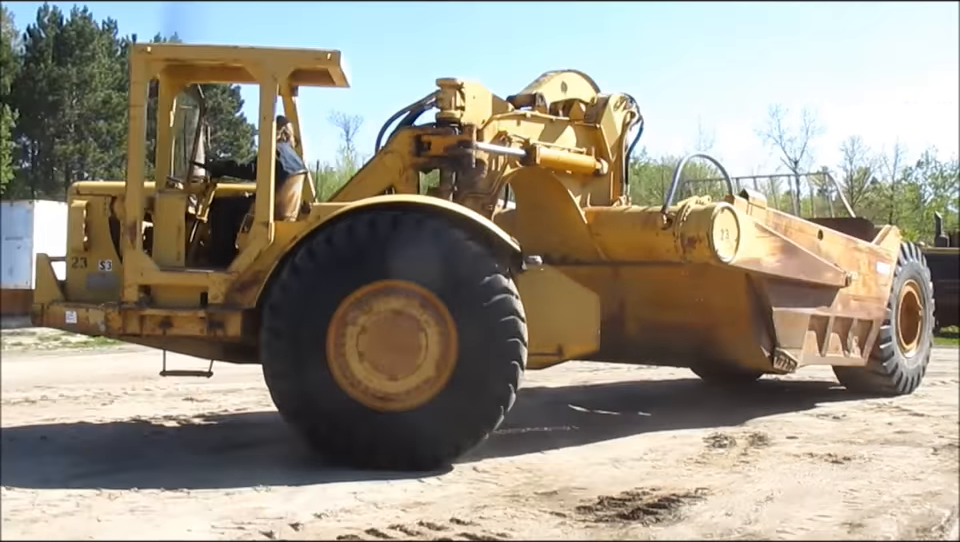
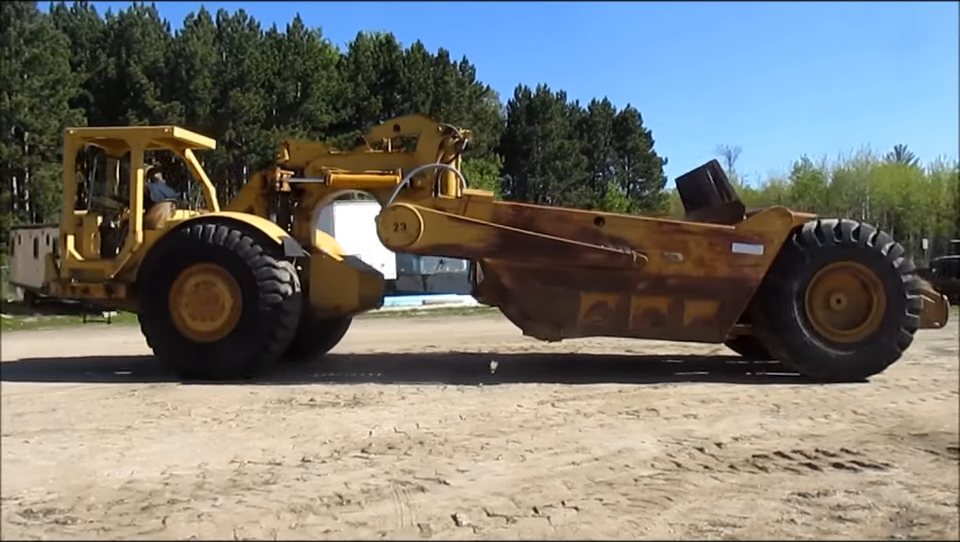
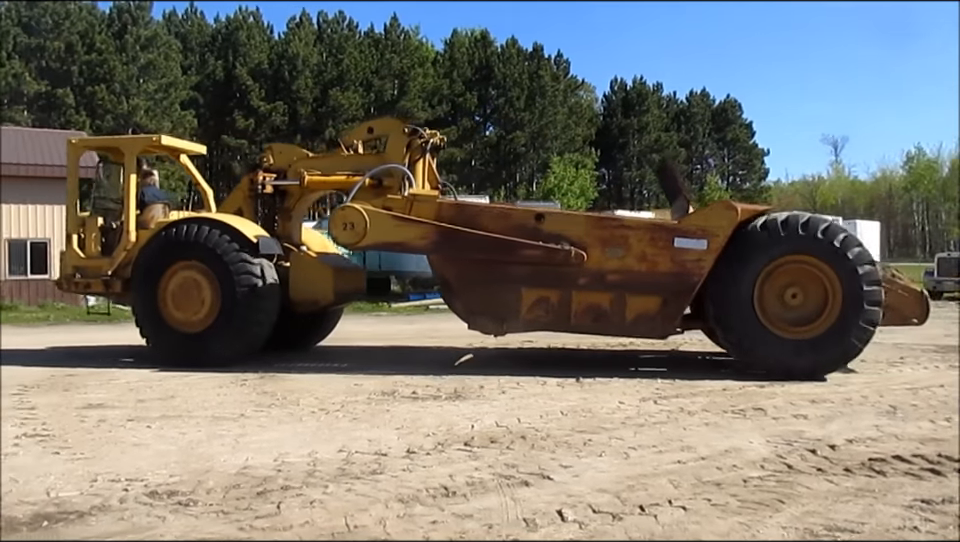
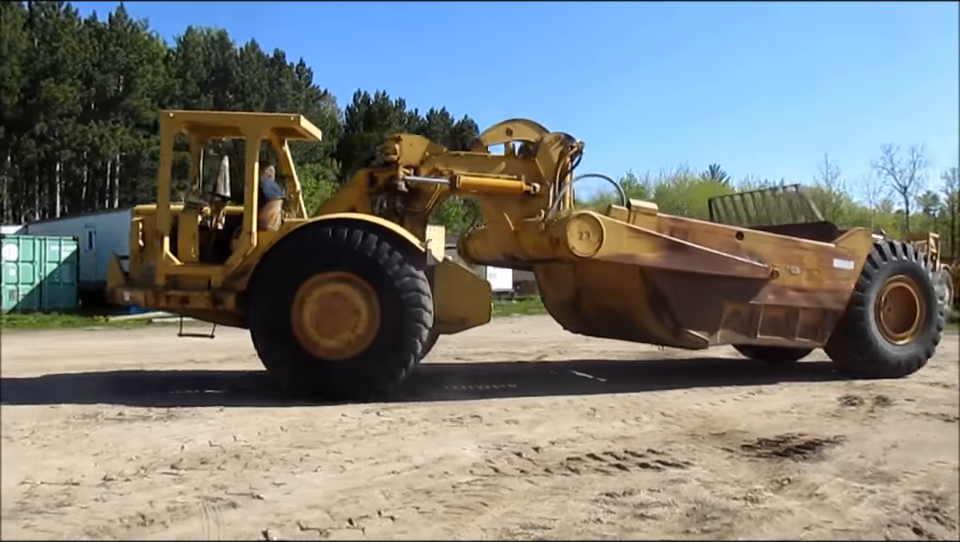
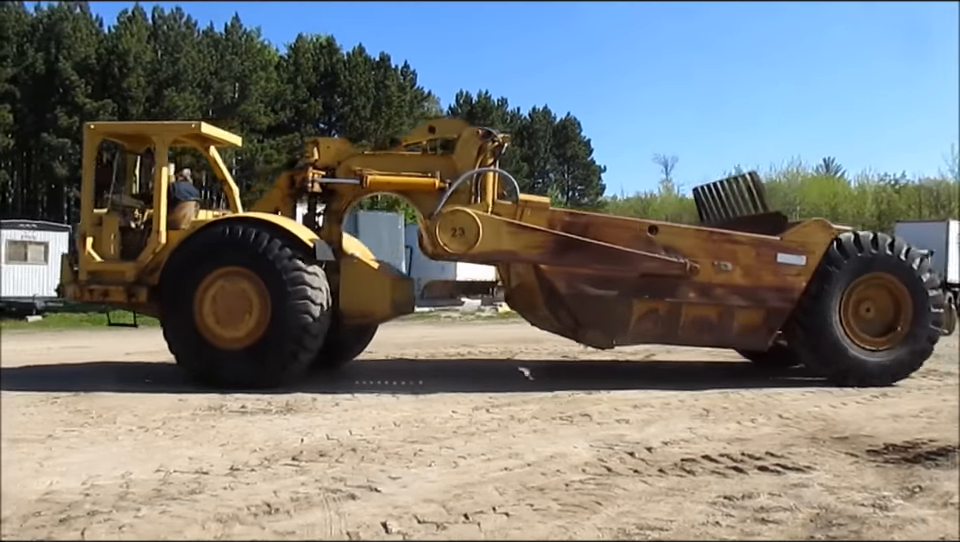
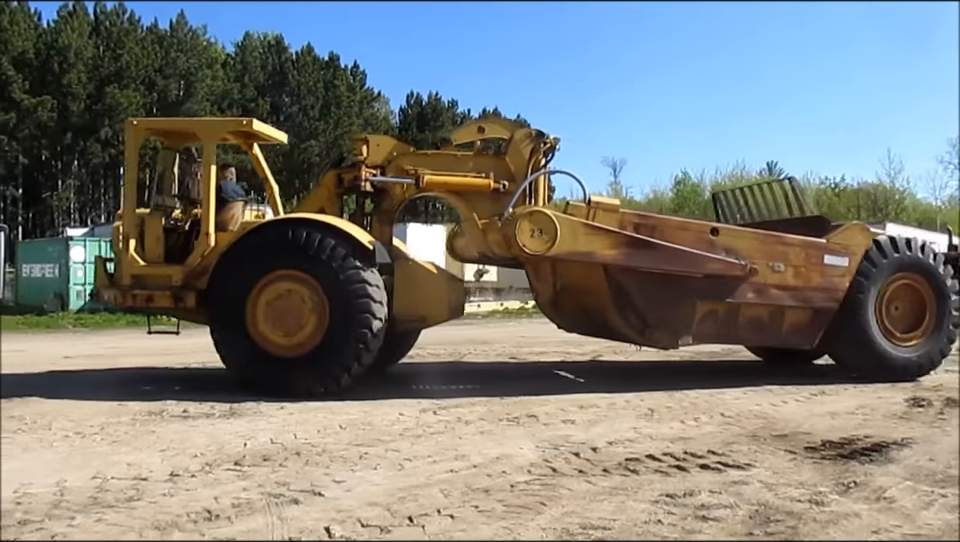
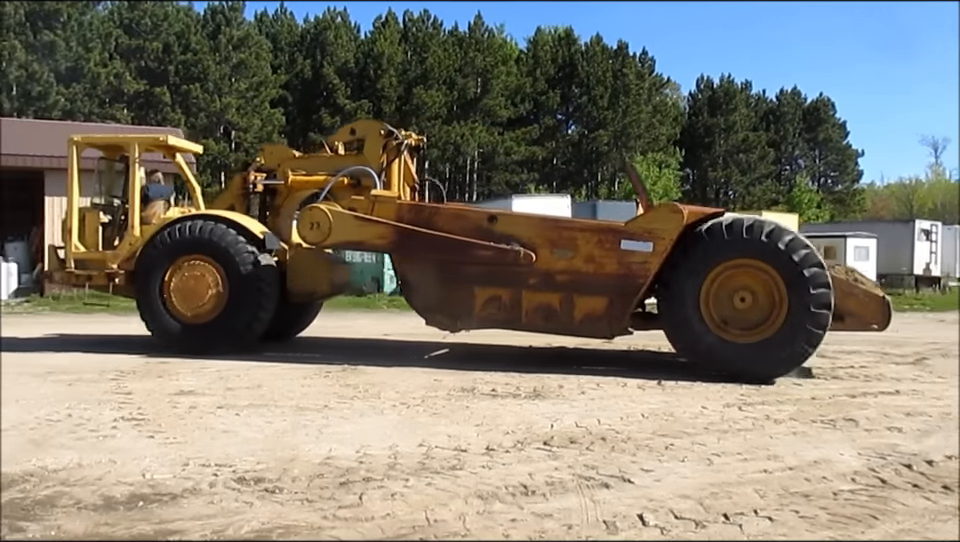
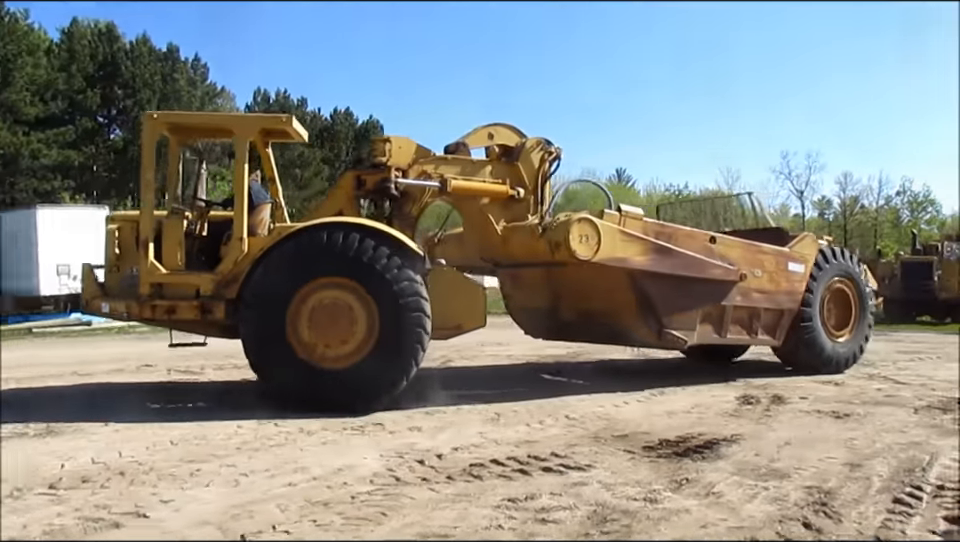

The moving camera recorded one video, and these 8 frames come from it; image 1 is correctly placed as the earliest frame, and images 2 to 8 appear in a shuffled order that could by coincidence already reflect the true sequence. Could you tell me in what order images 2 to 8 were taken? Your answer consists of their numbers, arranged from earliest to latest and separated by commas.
8, 4, 6, 5, 2, 3, 7
